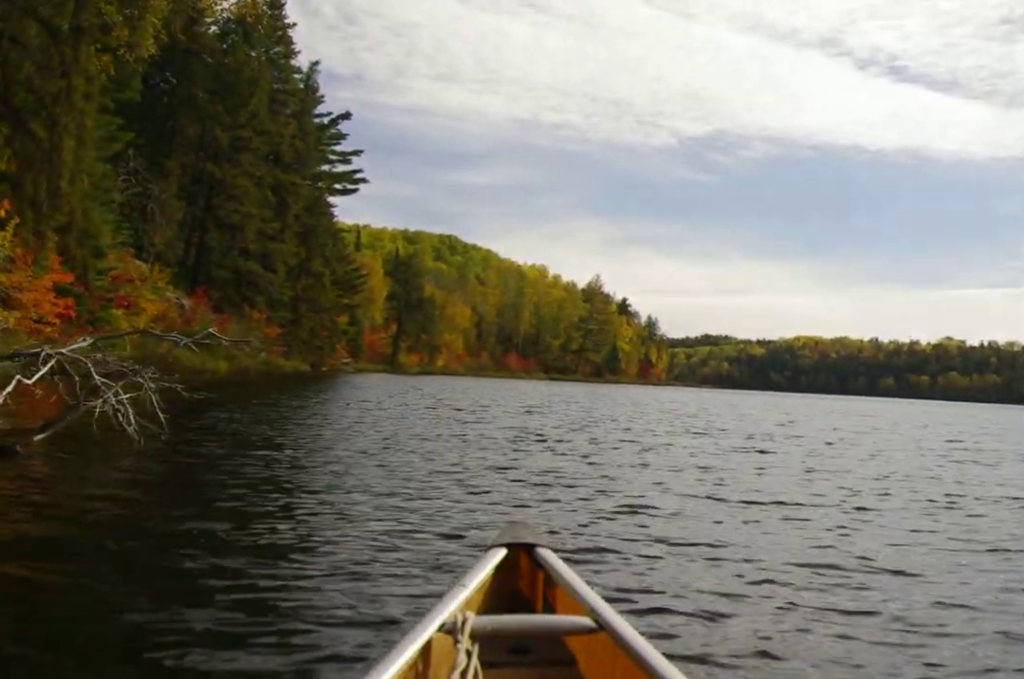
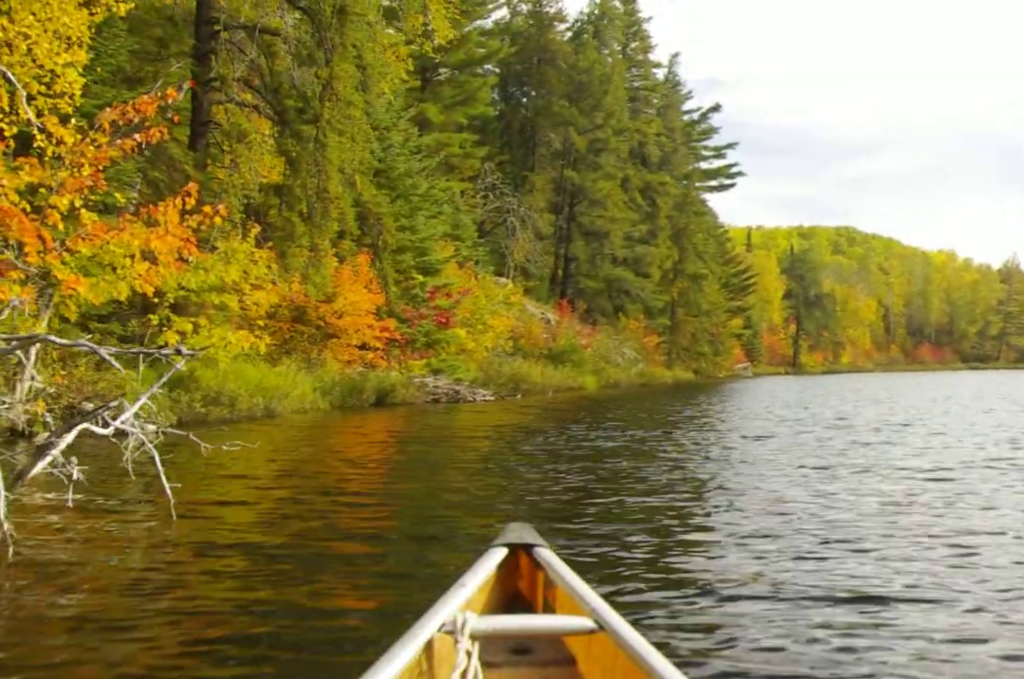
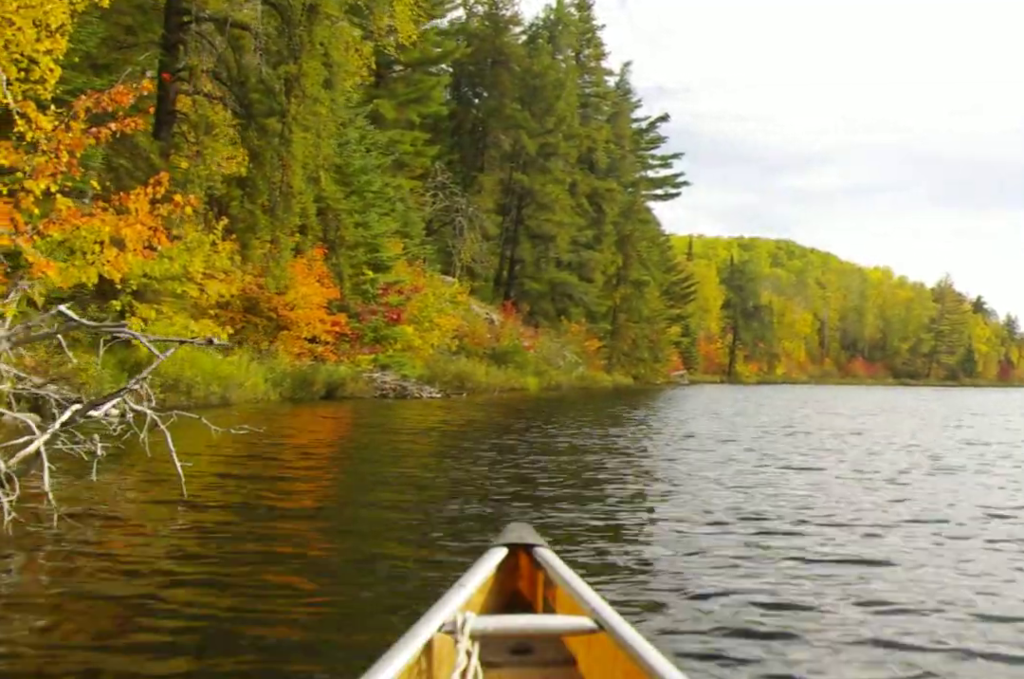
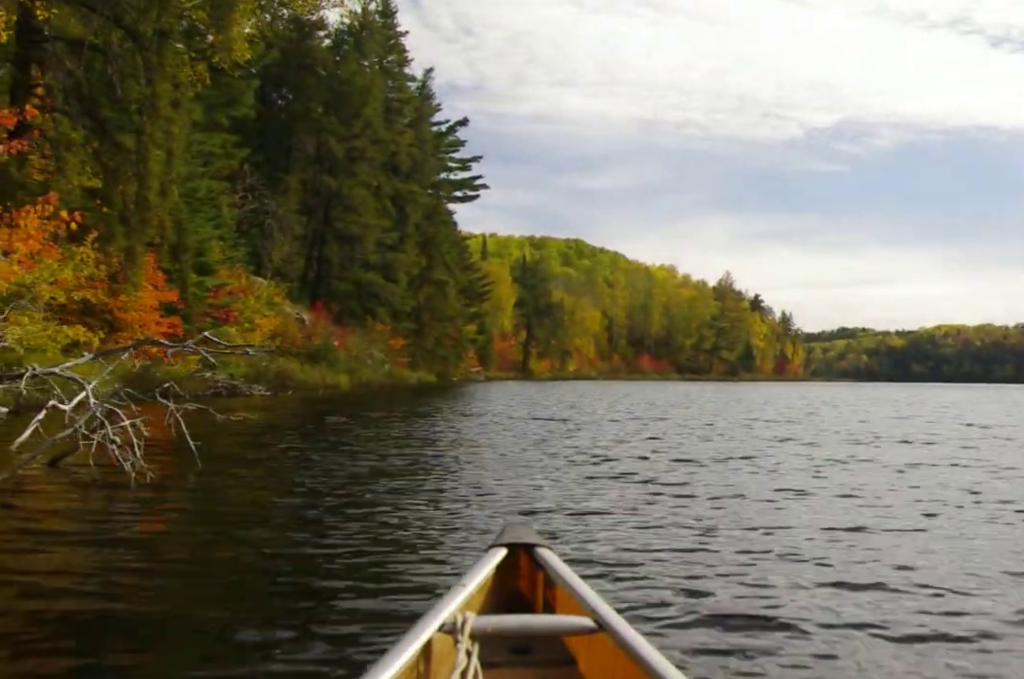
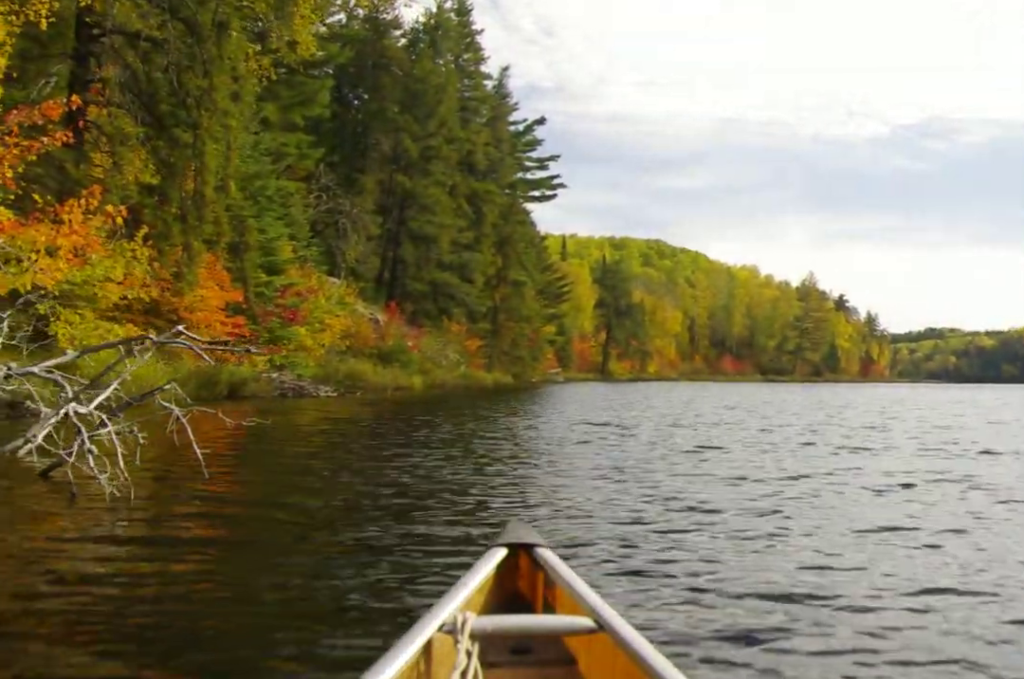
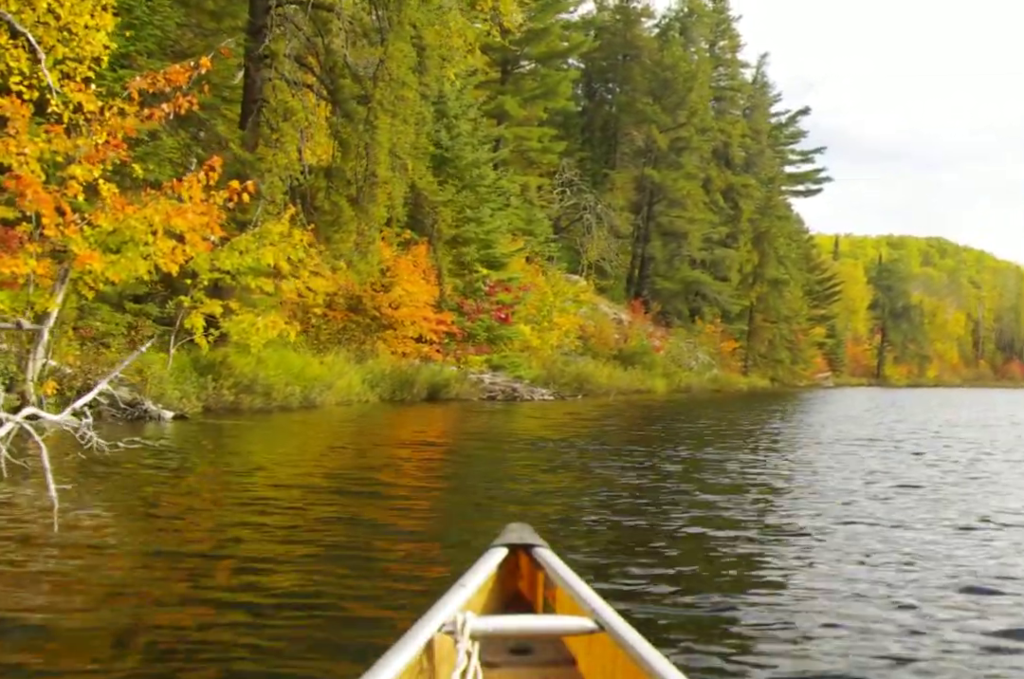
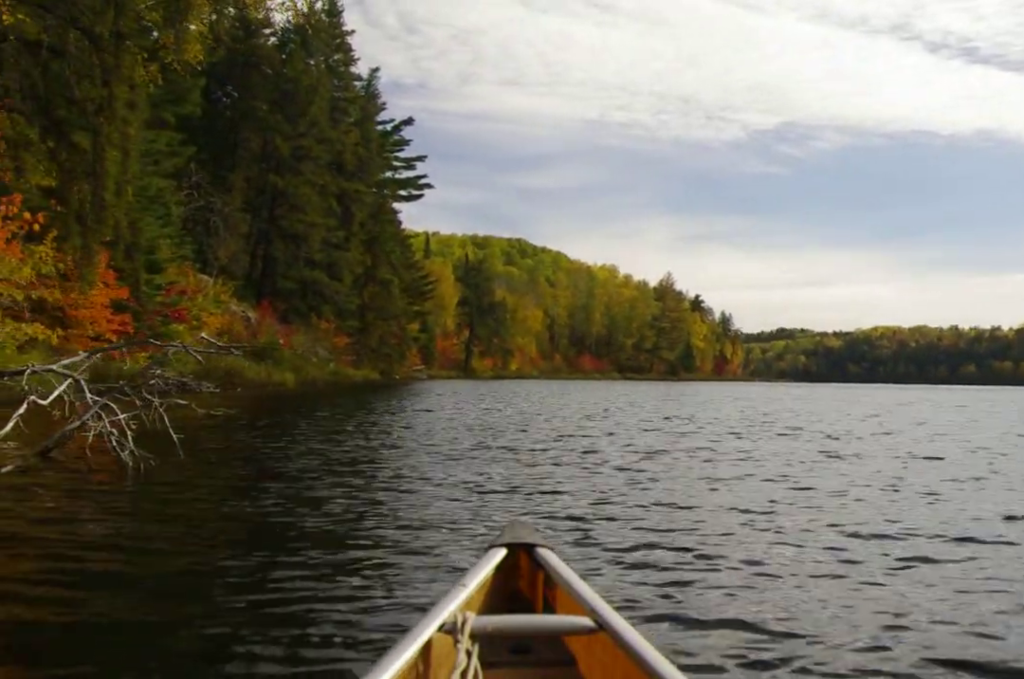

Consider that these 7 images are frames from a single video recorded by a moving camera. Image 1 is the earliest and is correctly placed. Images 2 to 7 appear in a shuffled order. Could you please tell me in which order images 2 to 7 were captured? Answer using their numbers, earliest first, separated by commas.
7, 4, 5, 3, 2, 6
